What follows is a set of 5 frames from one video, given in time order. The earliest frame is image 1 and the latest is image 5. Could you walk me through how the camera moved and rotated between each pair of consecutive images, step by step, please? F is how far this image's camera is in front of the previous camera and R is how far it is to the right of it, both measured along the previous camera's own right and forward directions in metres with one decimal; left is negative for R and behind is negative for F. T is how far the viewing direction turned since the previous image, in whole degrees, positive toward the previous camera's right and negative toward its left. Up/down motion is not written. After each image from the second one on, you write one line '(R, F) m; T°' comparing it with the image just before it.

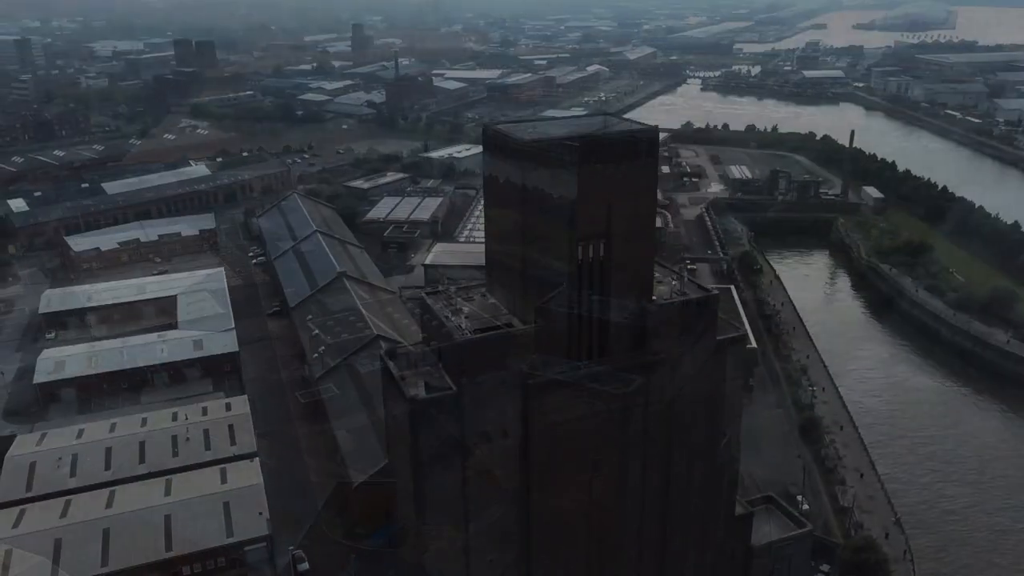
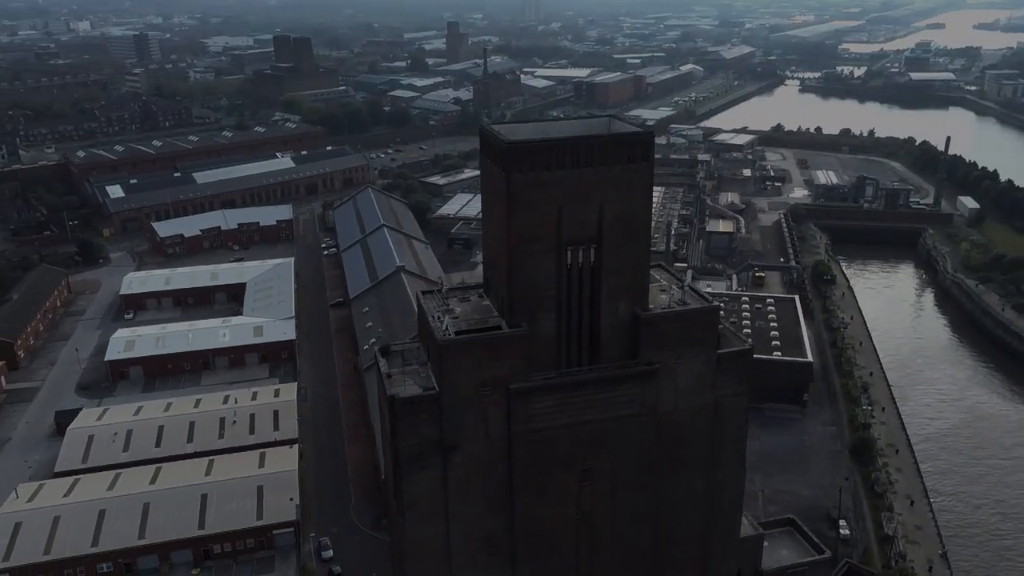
(+1.3, +0.2) m; -6°
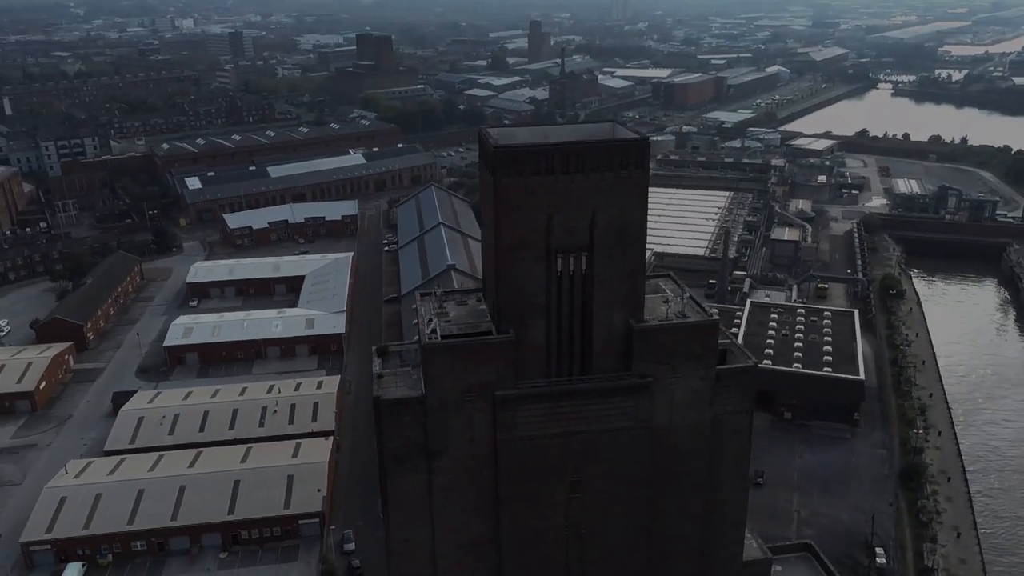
(+1.1, +0.2) m; -6°
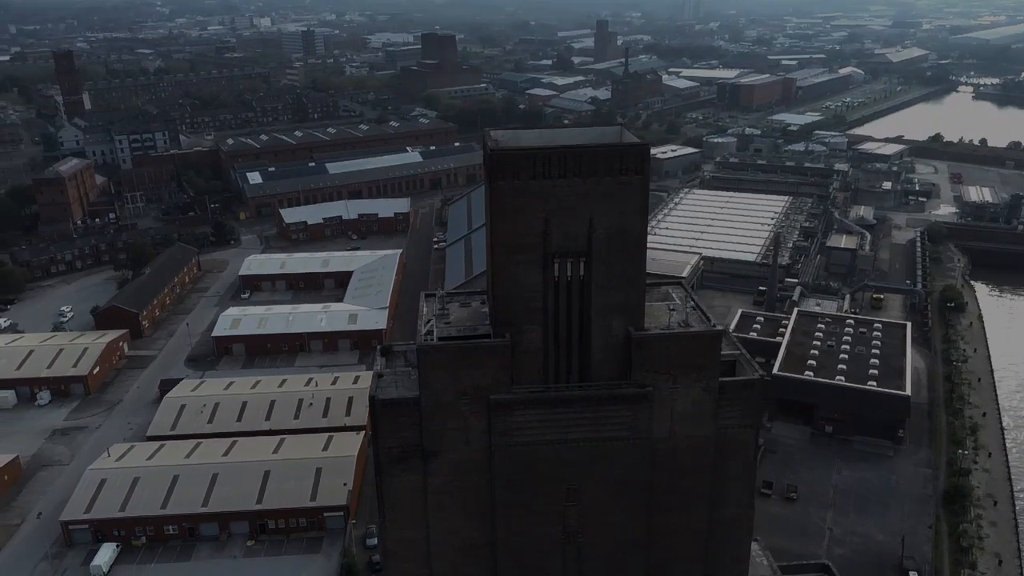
(+0.8, +0.1) m; -5°
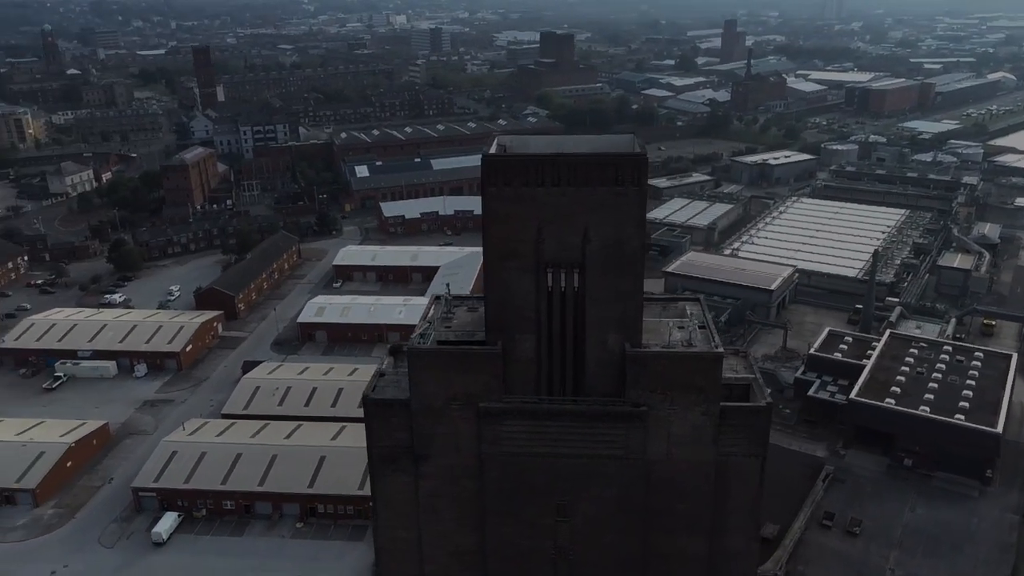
(+1.5, +0.3) m; -8°
